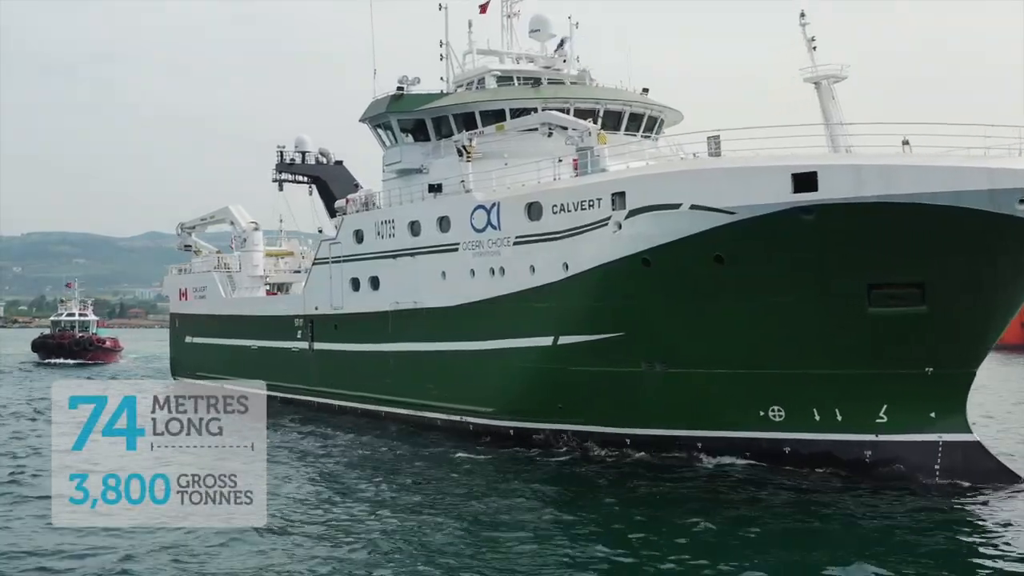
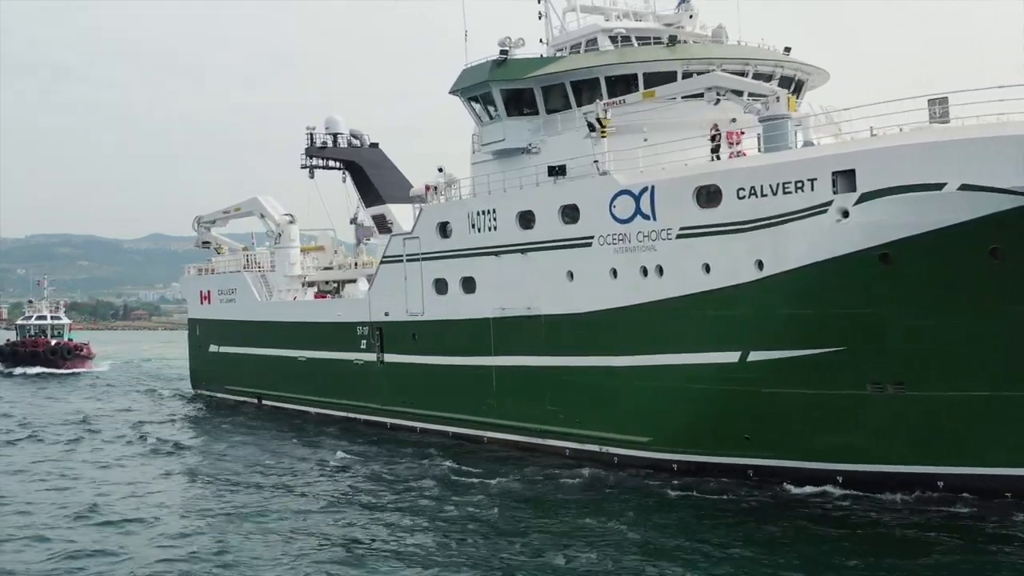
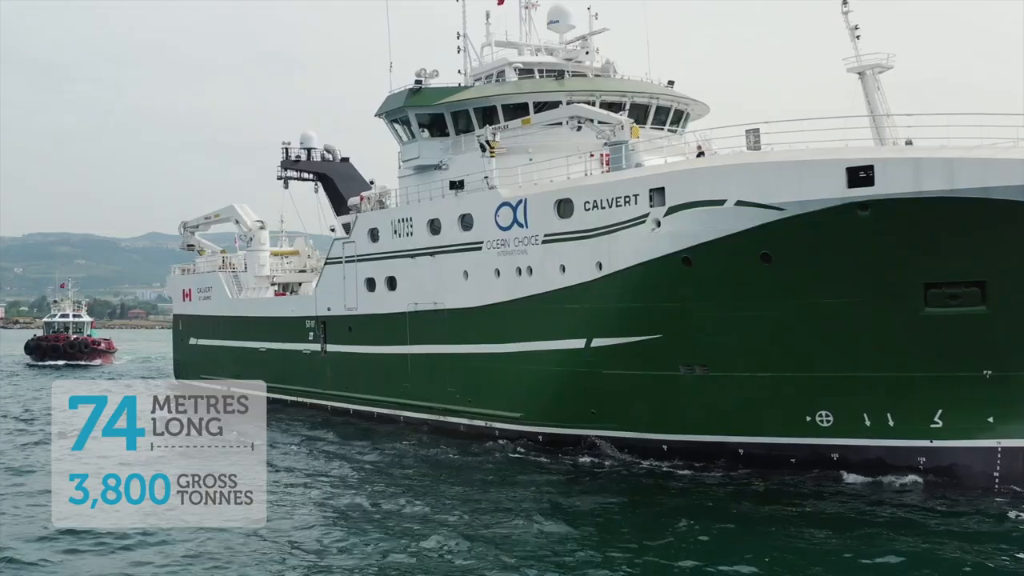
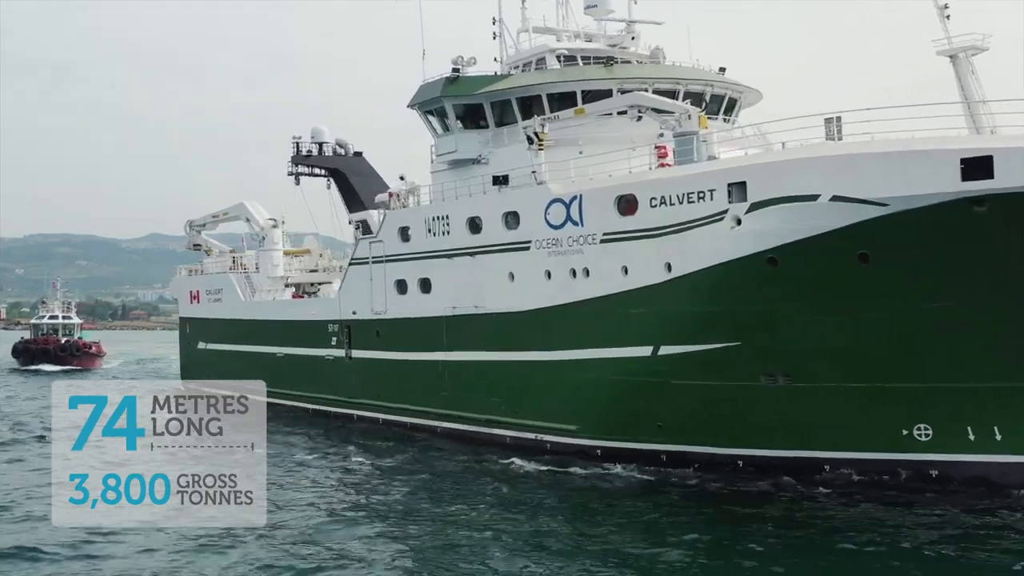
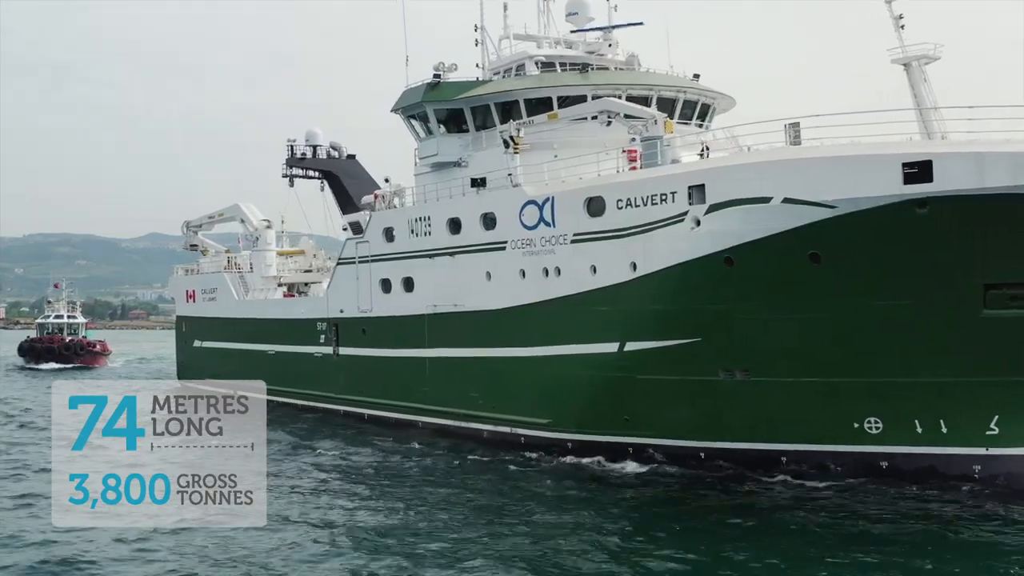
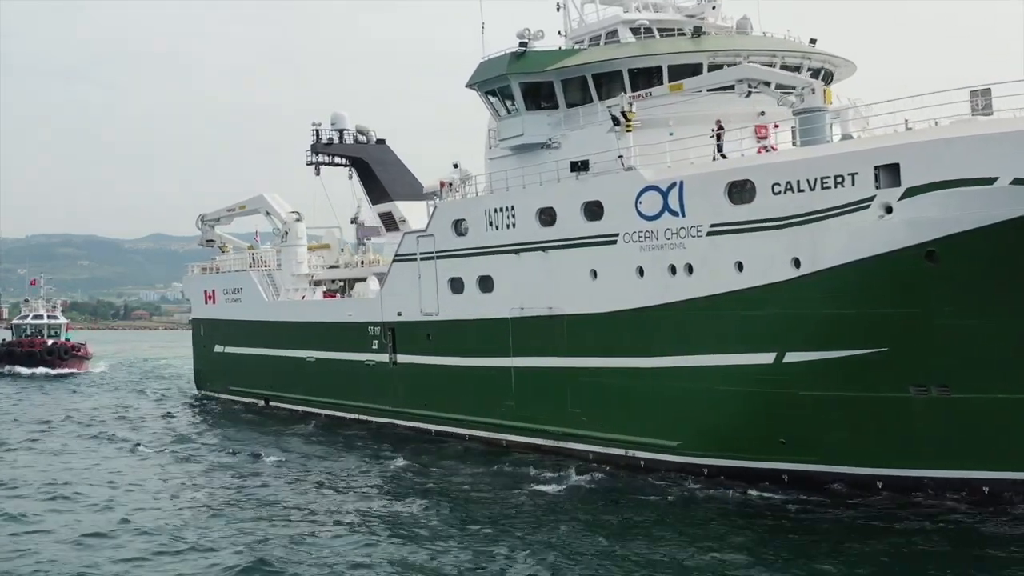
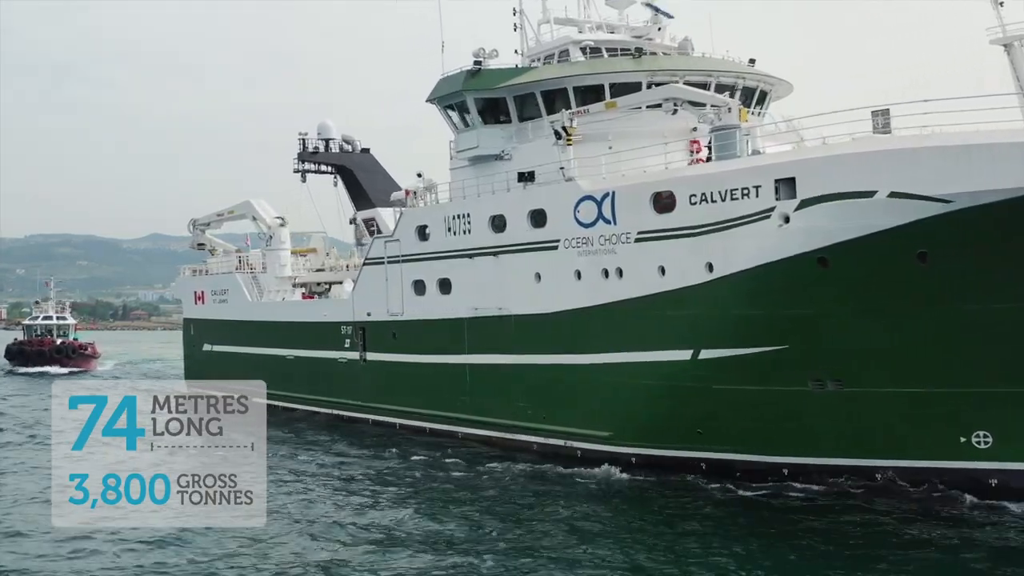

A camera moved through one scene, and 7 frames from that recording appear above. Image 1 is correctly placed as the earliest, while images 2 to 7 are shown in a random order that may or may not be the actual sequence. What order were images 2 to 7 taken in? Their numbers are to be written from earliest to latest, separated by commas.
3, 5, 4, 7, 2, 6
